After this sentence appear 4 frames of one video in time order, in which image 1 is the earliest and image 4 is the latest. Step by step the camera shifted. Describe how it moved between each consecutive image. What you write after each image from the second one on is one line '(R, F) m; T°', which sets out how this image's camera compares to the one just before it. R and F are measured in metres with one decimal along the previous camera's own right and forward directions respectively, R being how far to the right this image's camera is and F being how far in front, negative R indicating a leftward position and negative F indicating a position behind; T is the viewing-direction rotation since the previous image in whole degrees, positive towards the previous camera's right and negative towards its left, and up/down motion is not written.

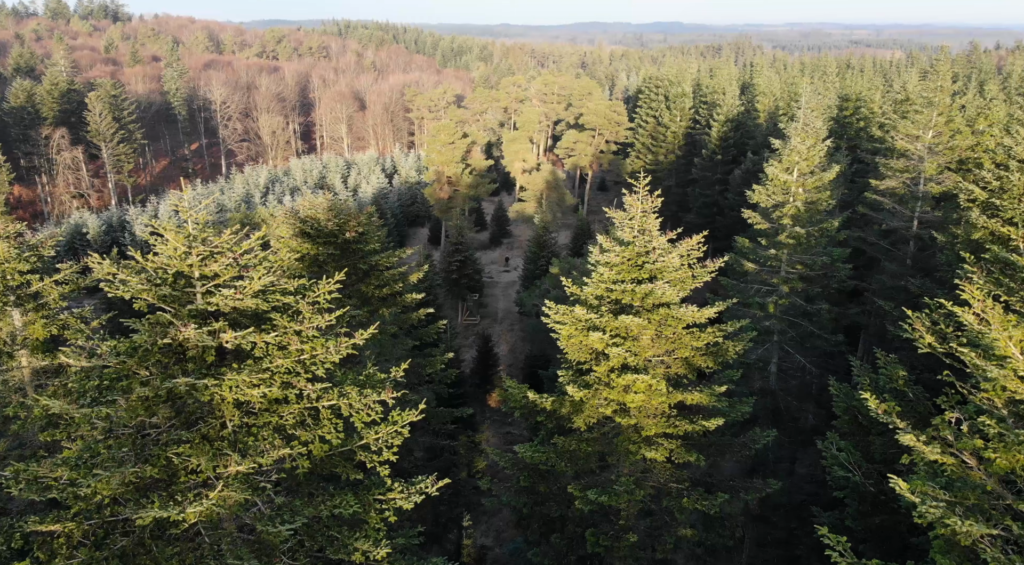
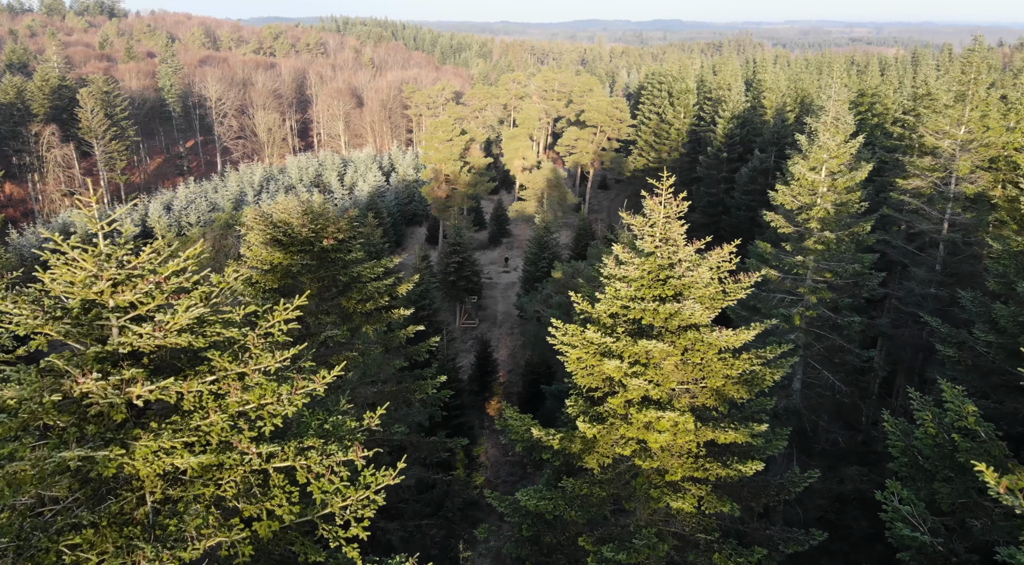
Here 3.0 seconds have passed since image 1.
(0.0, +2.2) m; 0°
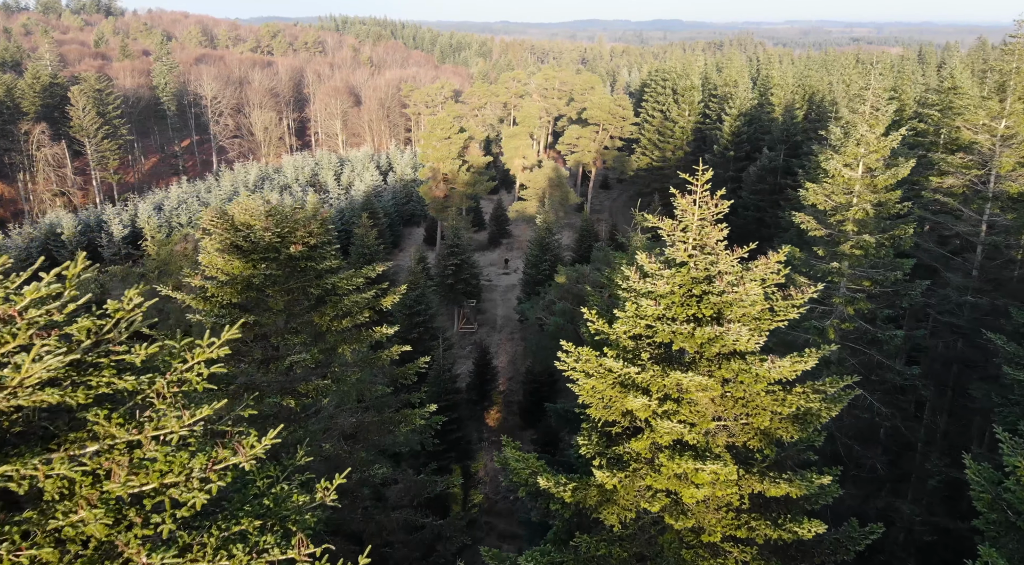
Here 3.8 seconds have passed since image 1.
(0.0, +2.4) m; 0°
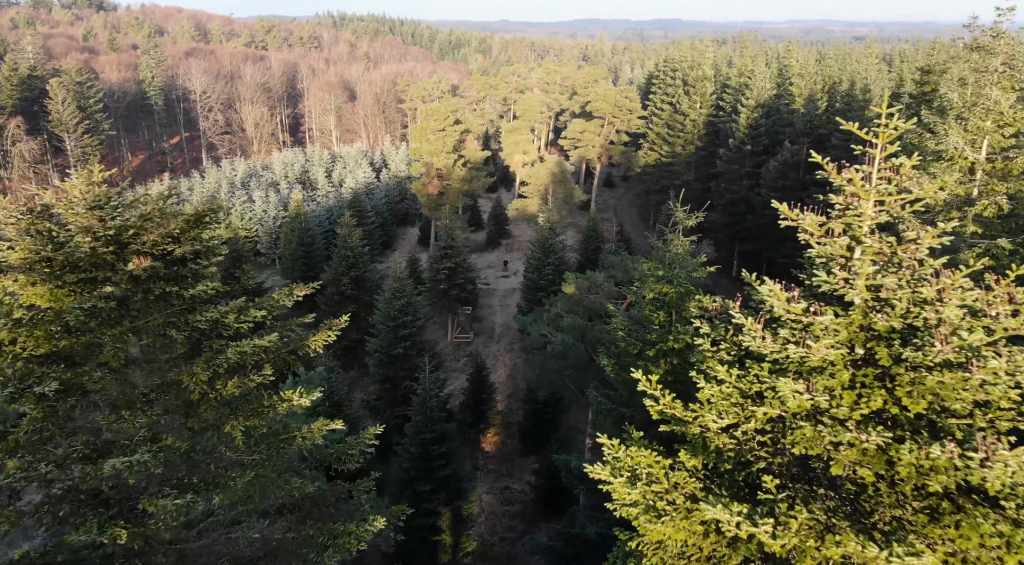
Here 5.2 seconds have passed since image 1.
(0.0, +5.5) m; 0°
